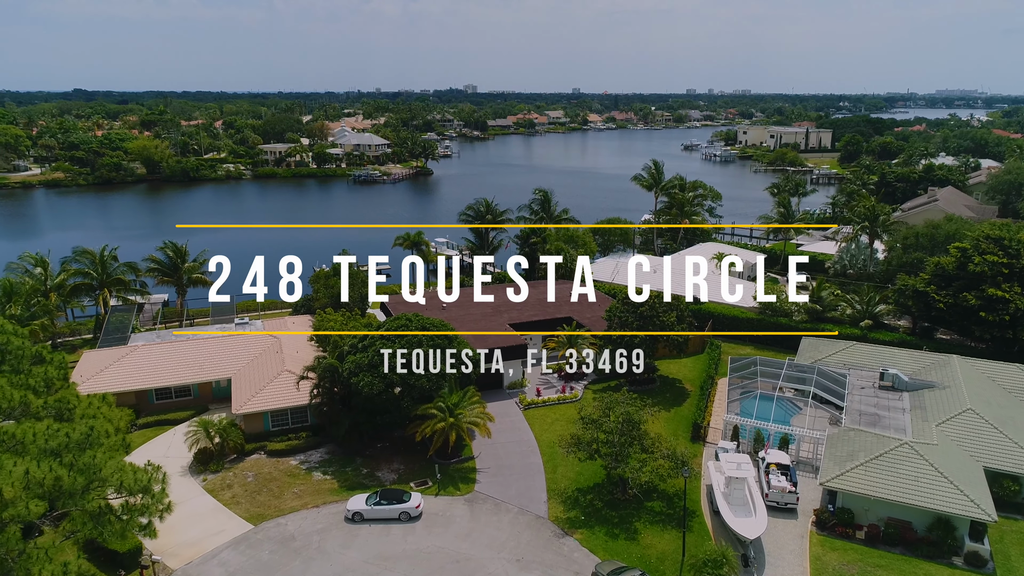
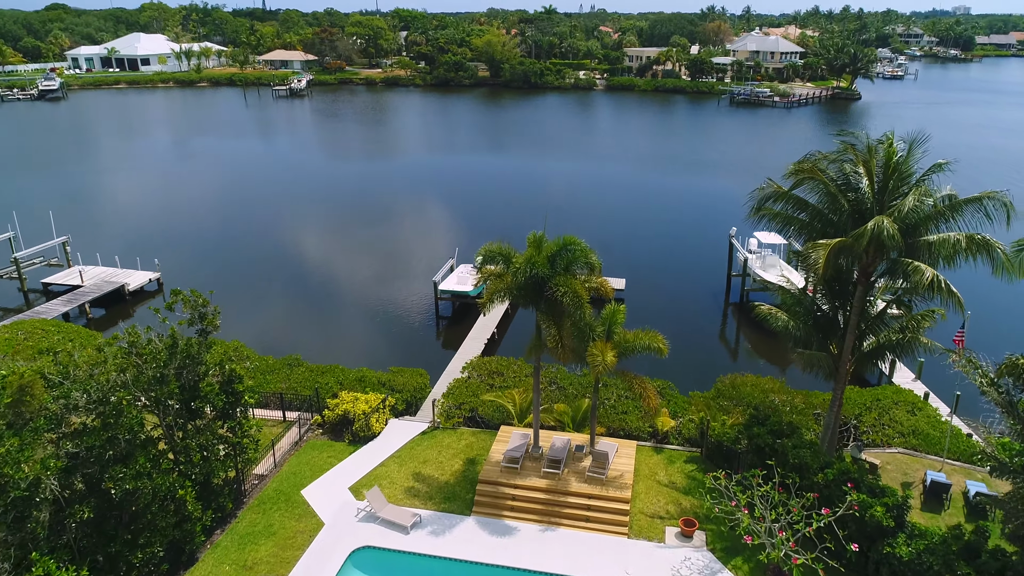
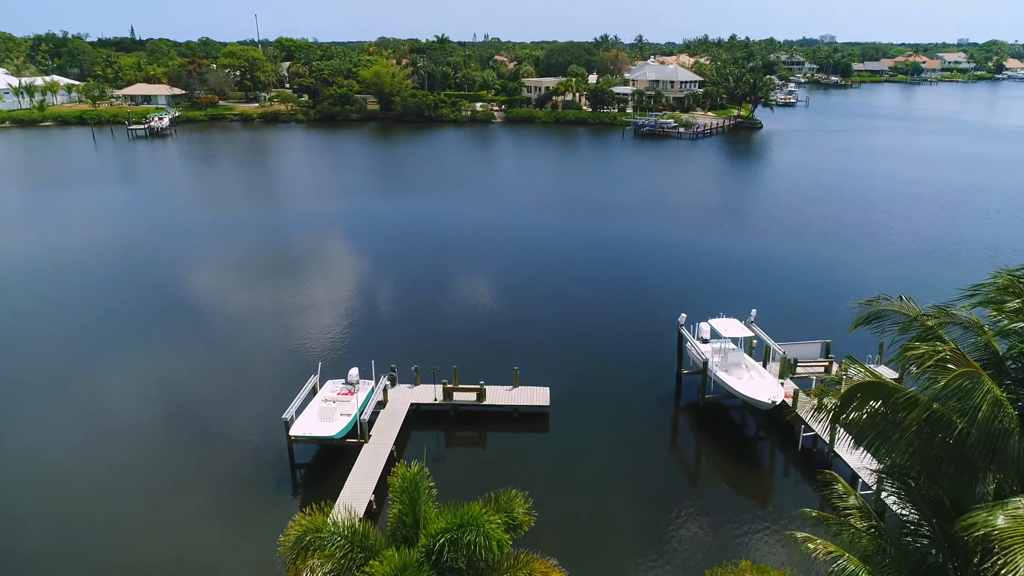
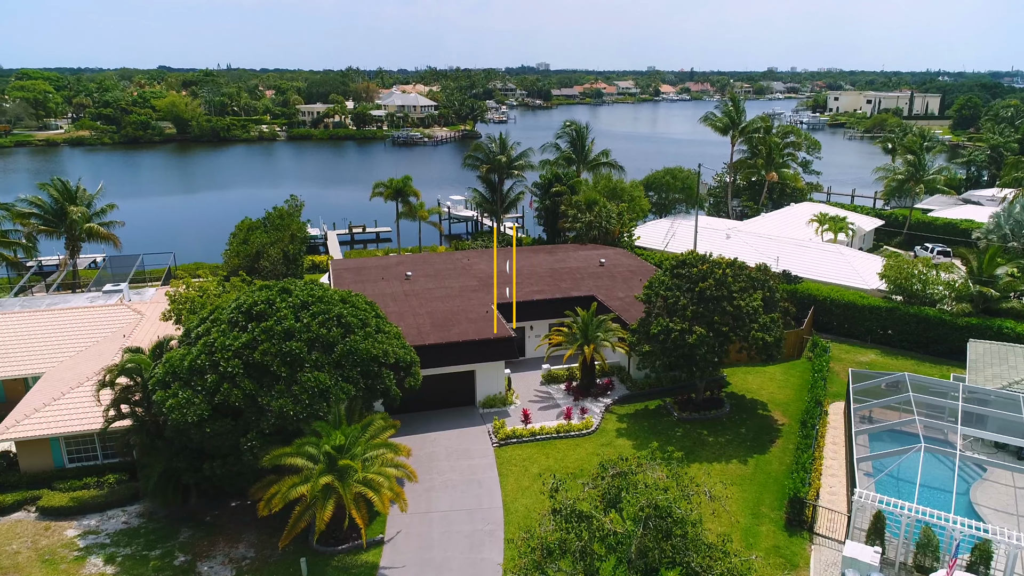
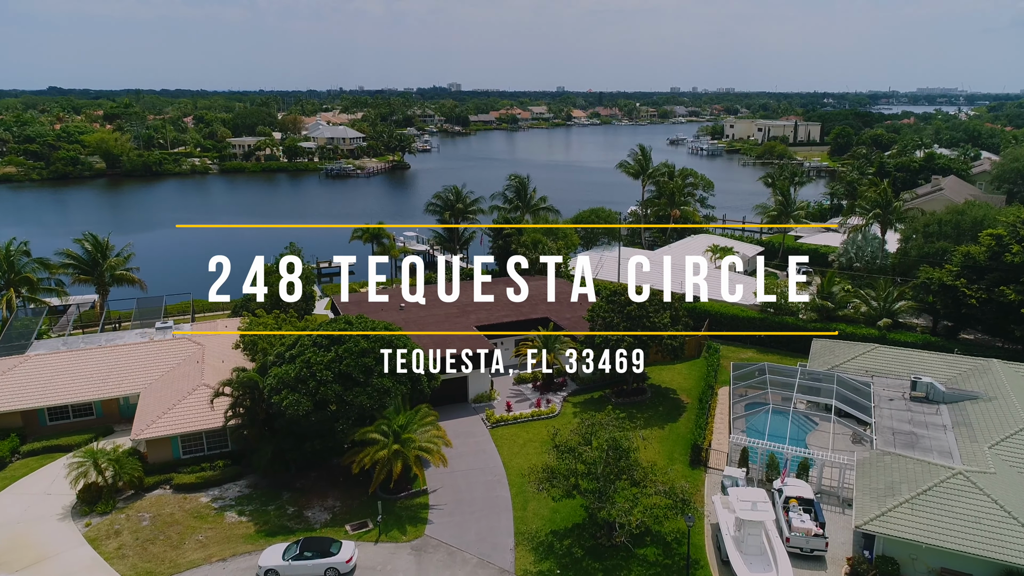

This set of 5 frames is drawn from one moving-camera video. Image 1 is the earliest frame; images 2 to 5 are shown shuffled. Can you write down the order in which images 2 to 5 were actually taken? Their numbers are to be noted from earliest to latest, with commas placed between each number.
5, 4, 2, 3
